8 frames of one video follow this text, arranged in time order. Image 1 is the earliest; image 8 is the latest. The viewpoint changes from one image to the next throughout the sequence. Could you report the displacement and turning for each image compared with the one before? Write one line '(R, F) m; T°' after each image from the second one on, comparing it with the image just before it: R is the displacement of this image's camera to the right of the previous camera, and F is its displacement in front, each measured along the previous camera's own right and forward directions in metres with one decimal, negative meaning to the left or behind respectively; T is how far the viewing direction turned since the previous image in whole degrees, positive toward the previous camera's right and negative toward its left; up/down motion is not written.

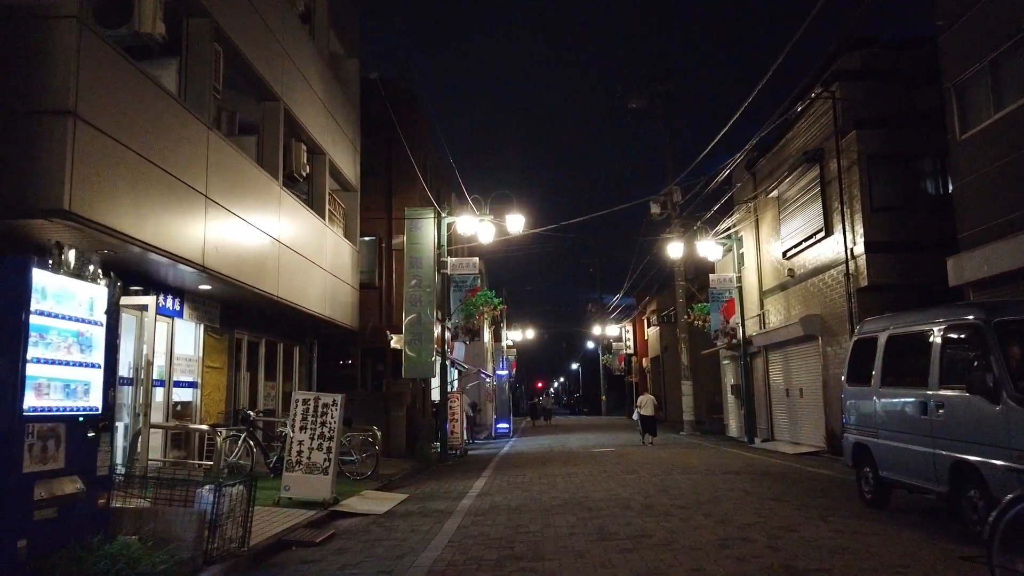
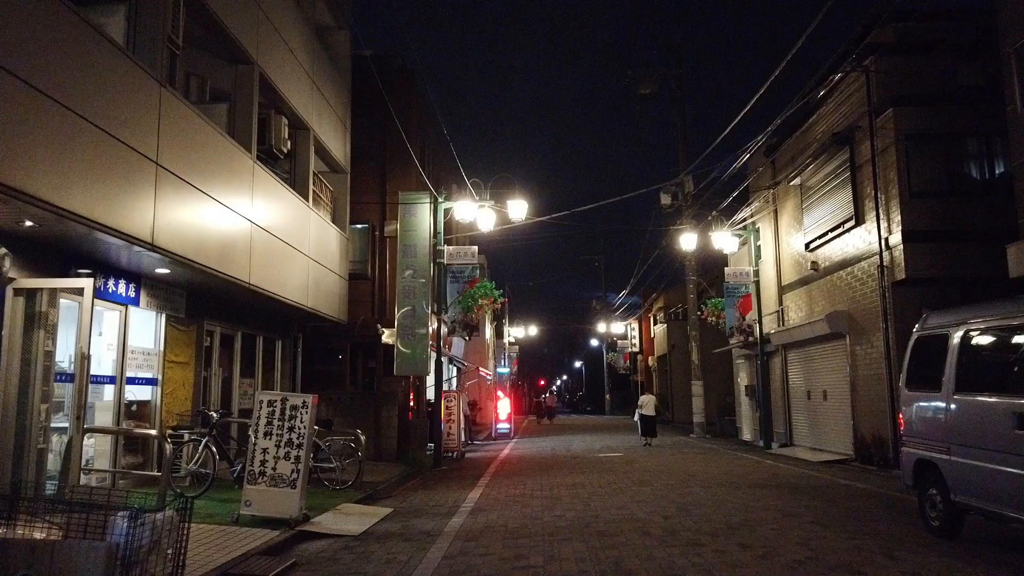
(0.0, +1.5) m; 0°
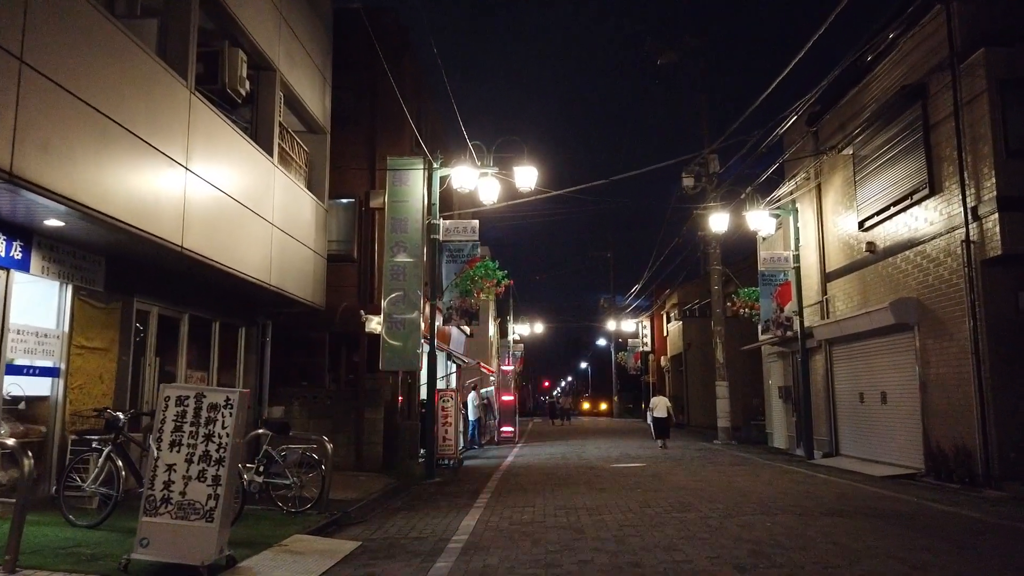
(0.0, +2.7) m; 0°
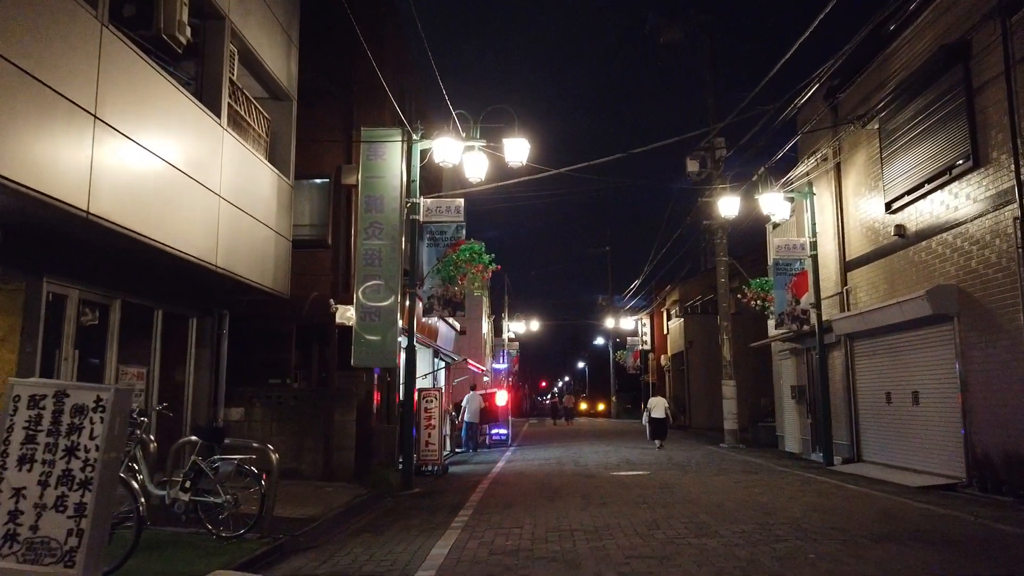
(+0.2, +1.7) m; 0°
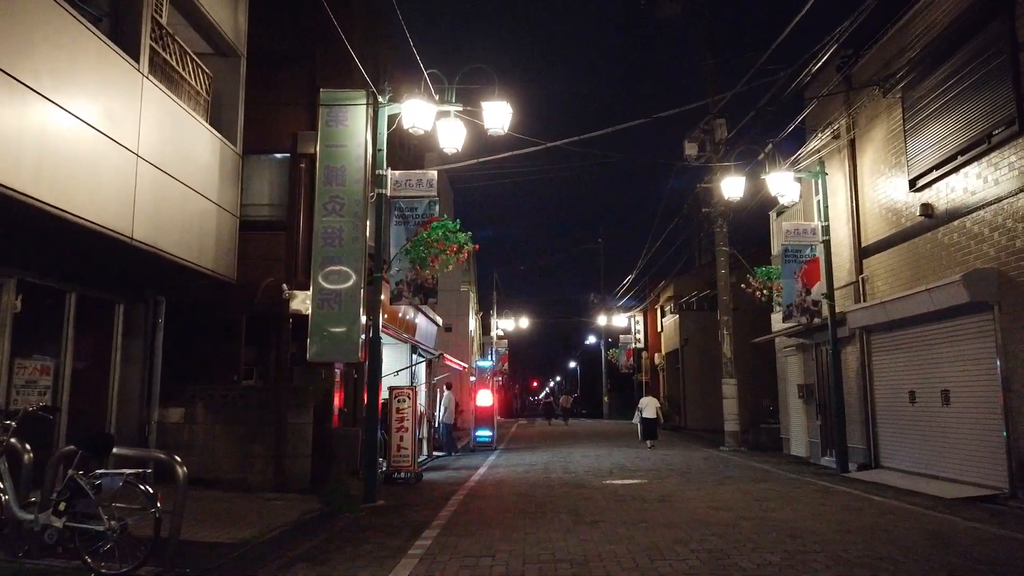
(+0.2, +1.7) m; +1°
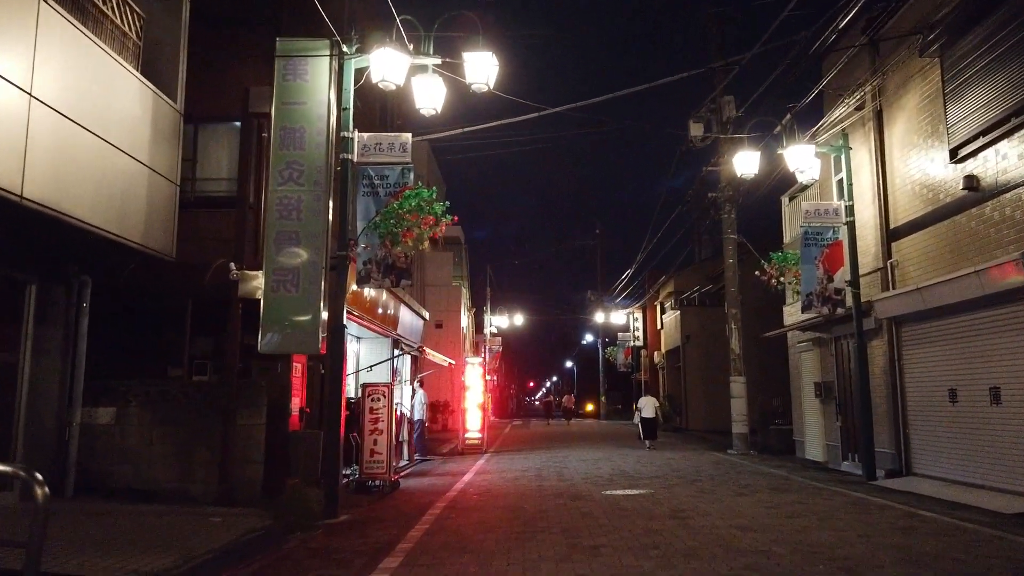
(+0.2, +1.7) m; 0°
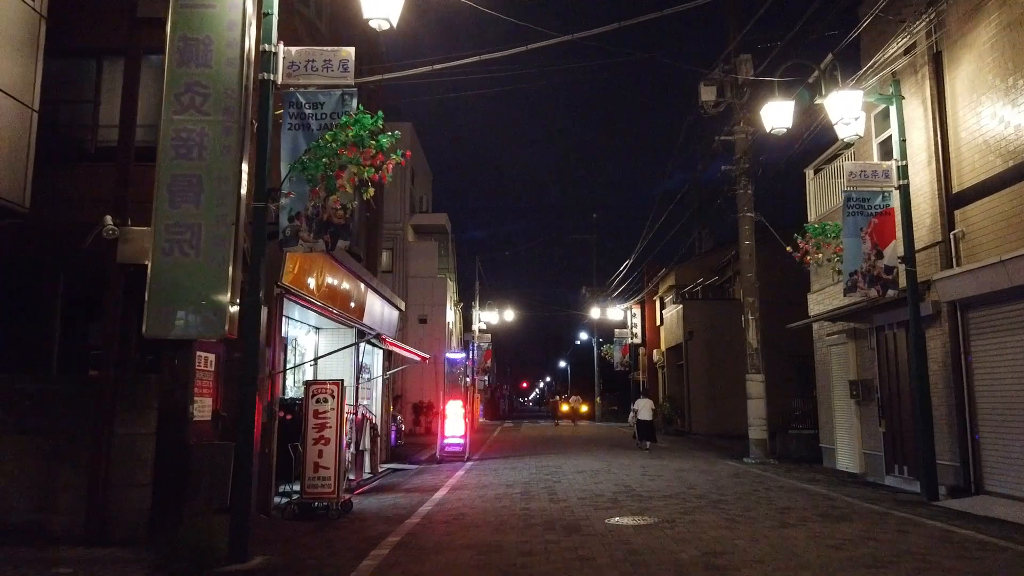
(+0.2, +2.6) m; 0°
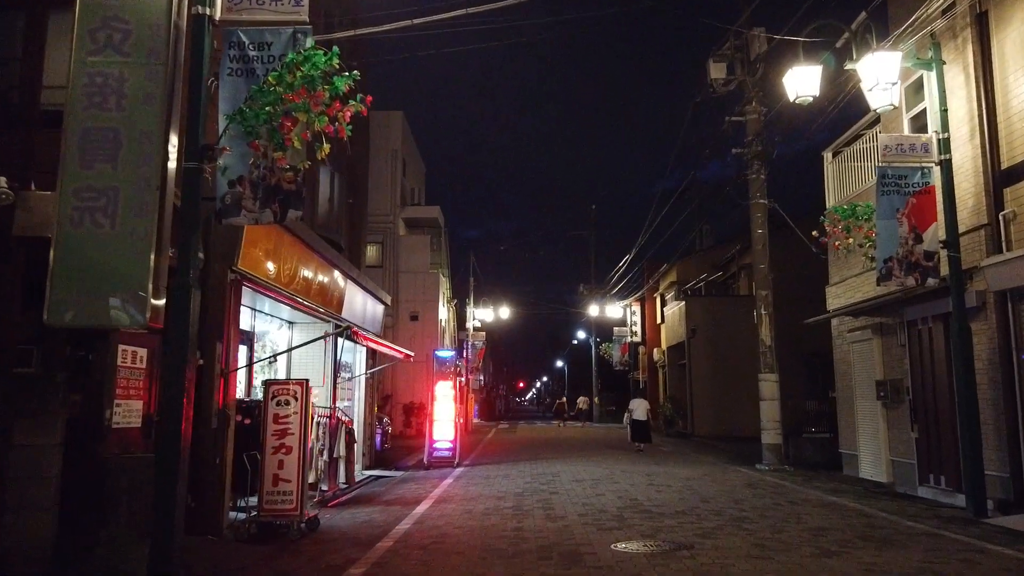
(+0.1, +1.4) m; 0°
